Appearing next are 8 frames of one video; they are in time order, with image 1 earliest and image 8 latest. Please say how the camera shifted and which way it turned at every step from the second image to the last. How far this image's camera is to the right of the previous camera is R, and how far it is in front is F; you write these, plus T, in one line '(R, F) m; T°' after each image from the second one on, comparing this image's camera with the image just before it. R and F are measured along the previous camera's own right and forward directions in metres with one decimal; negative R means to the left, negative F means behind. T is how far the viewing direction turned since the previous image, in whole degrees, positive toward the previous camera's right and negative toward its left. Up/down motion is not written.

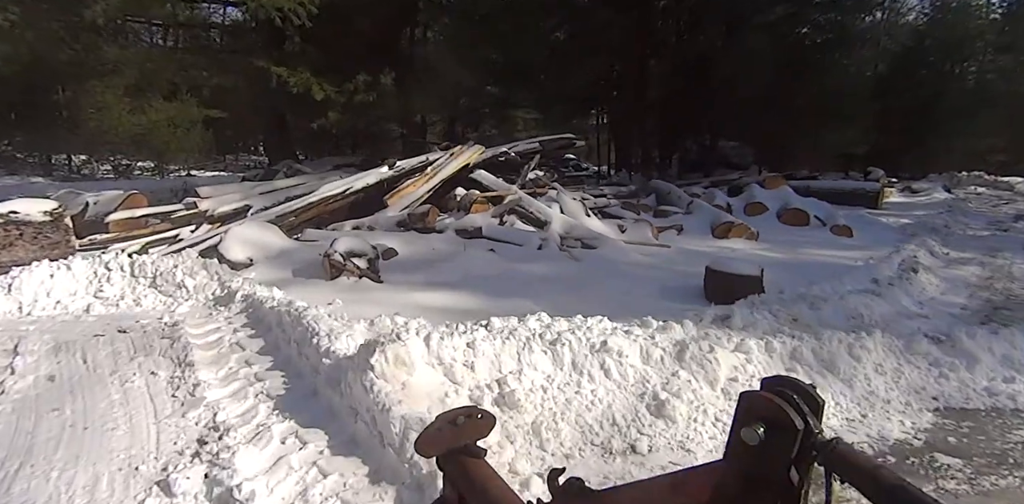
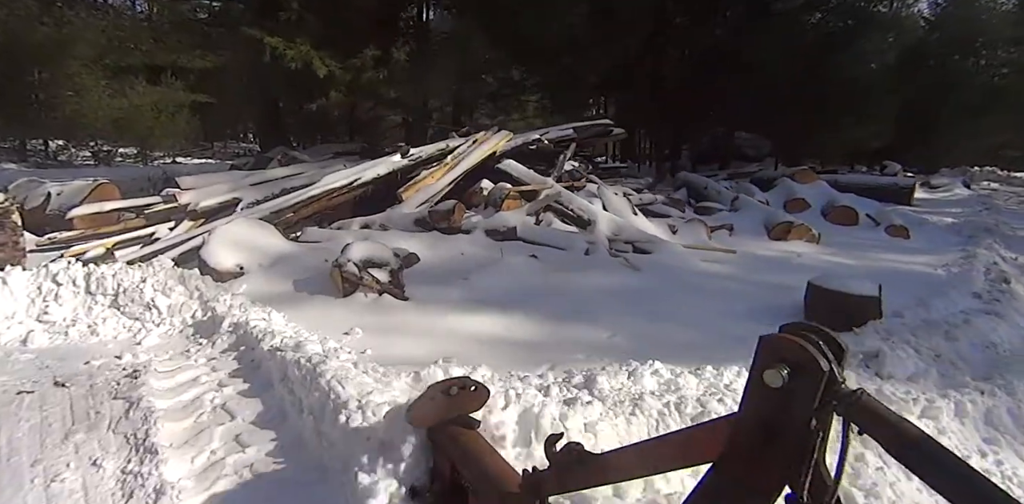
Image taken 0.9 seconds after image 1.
(-0.5, +1.1) m; +1°
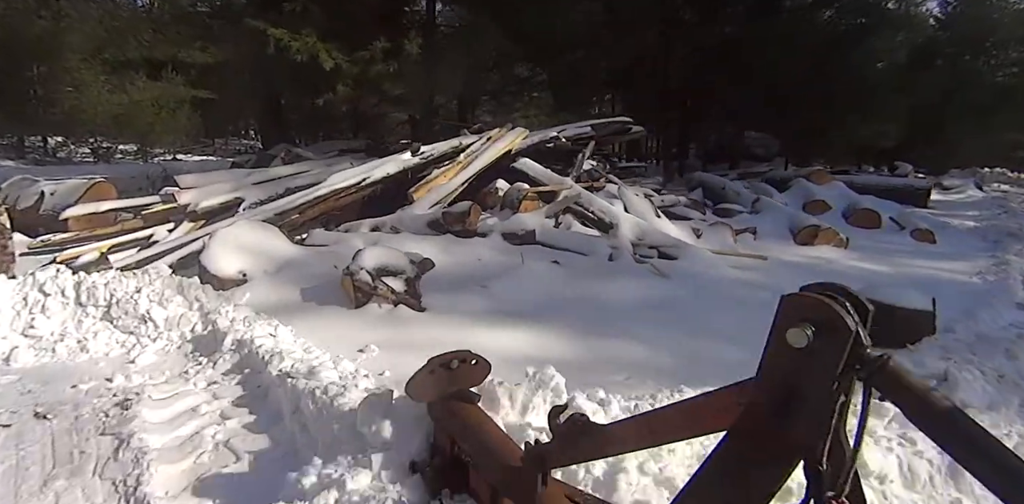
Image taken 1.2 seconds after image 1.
(-0.2, +0.3) m; 0°
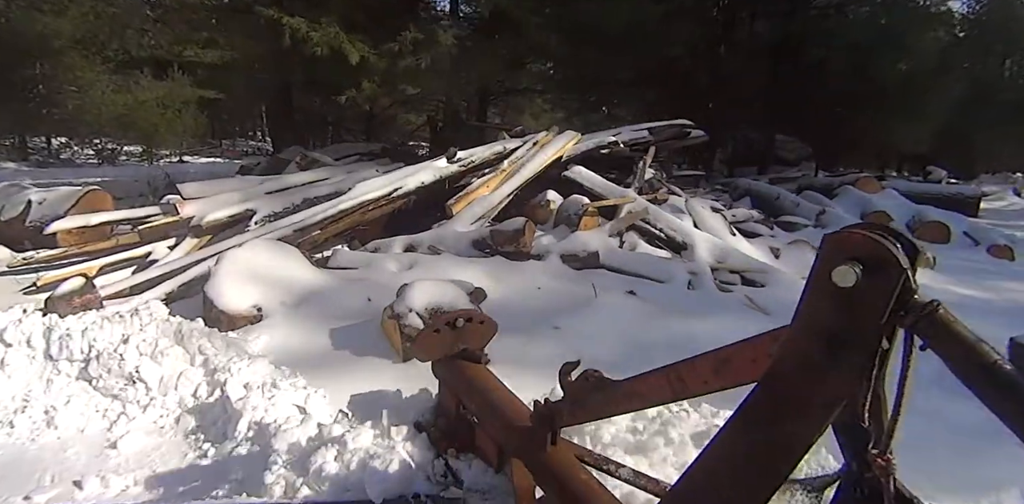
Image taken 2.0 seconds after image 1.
(-0.5, +0.9) m; 0°
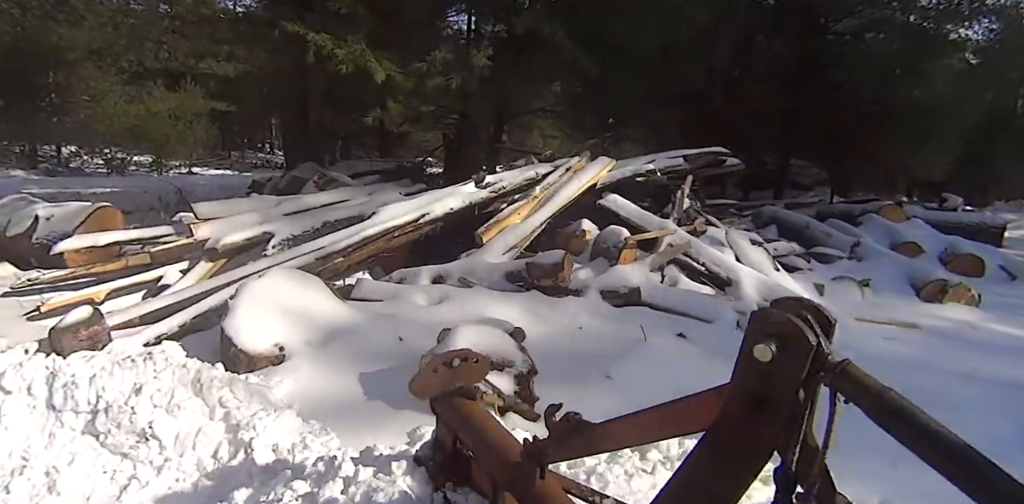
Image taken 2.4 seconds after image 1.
(-0.3, +0.3) m; 0°
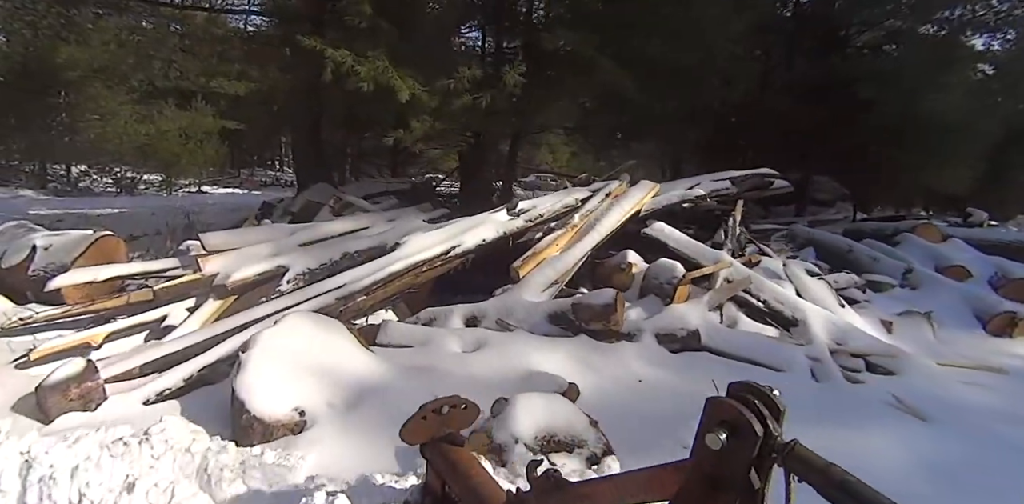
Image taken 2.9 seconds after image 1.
(-0.3, +0.5) m; -1°
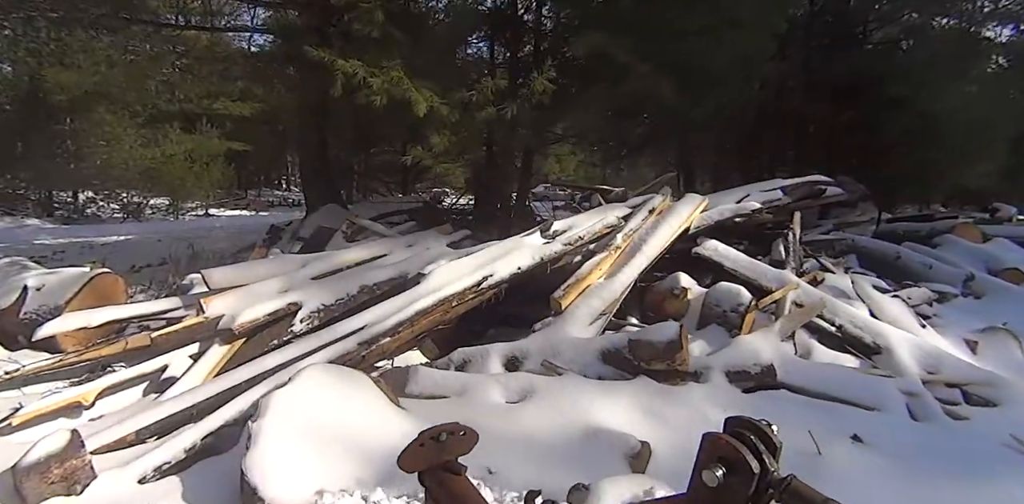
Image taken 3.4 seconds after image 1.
(-0.2, +0.5) m; -1°
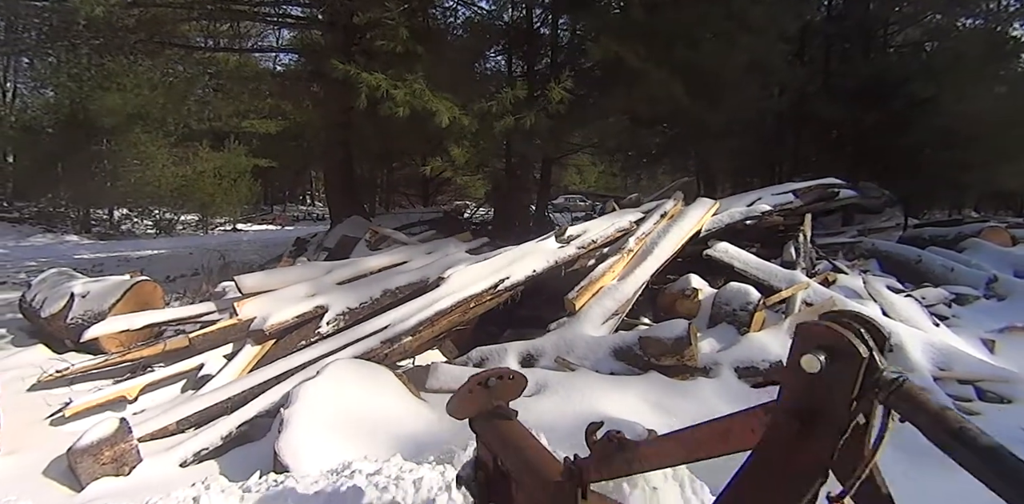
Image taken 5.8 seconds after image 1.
(+0.1, -0.2) m; -2°
